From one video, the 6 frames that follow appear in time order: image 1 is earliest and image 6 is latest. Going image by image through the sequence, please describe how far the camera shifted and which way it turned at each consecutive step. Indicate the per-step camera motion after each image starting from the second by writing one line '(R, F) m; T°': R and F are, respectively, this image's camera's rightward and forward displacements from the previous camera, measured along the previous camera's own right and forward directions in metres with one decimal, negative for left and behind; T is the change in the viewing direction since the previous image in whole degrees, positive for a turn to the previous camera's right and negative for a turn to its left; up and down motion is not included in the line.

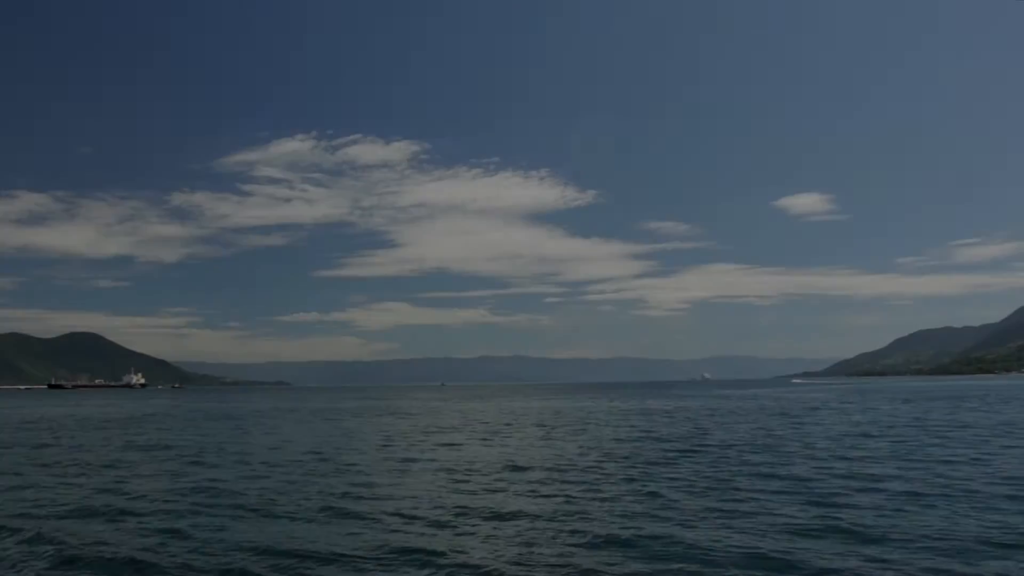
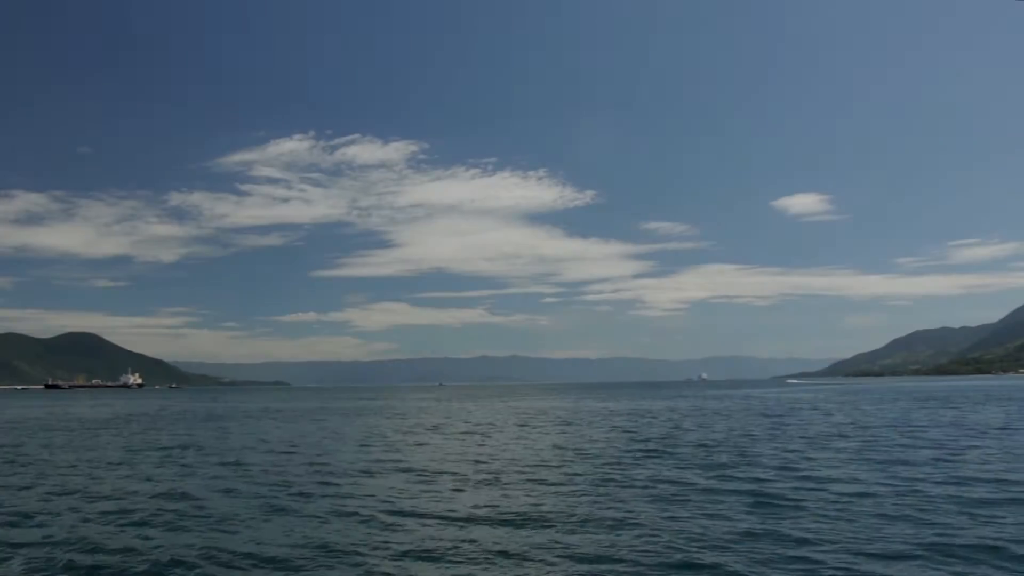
(+0.8, -1.2) m; 0°
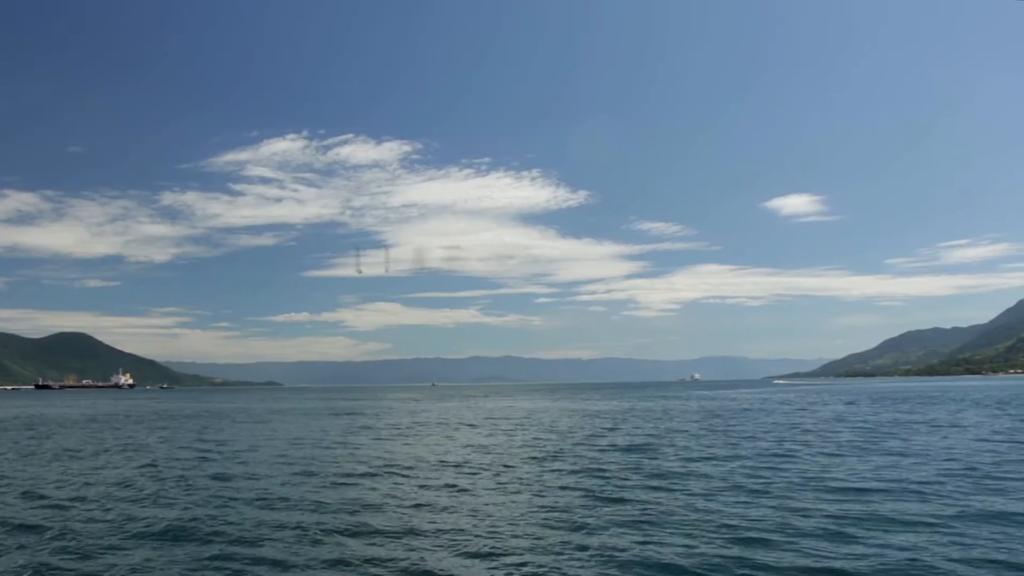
(+0.7, -2.0) m; +1°
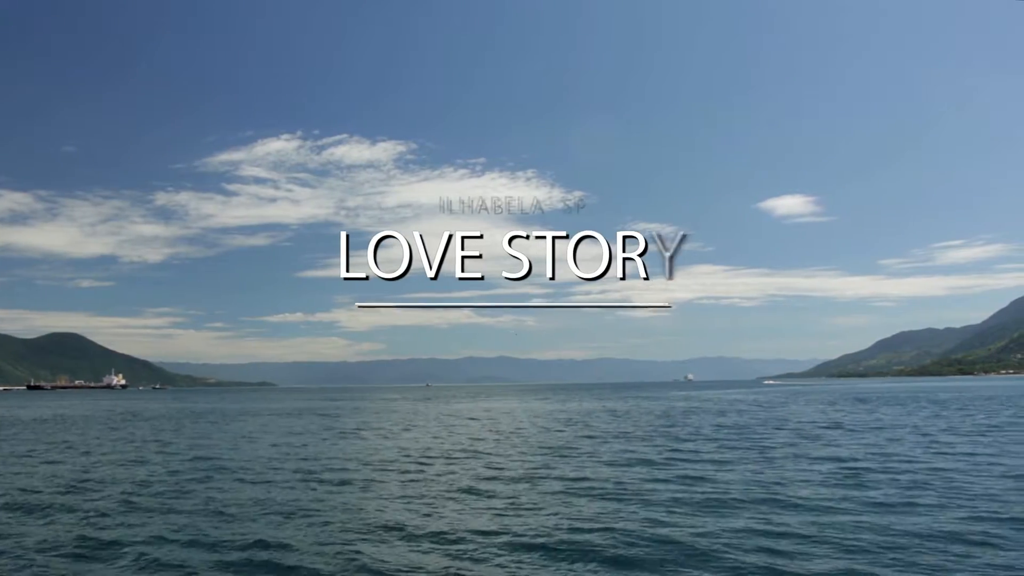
(+0.6, -1.9) m; 0°
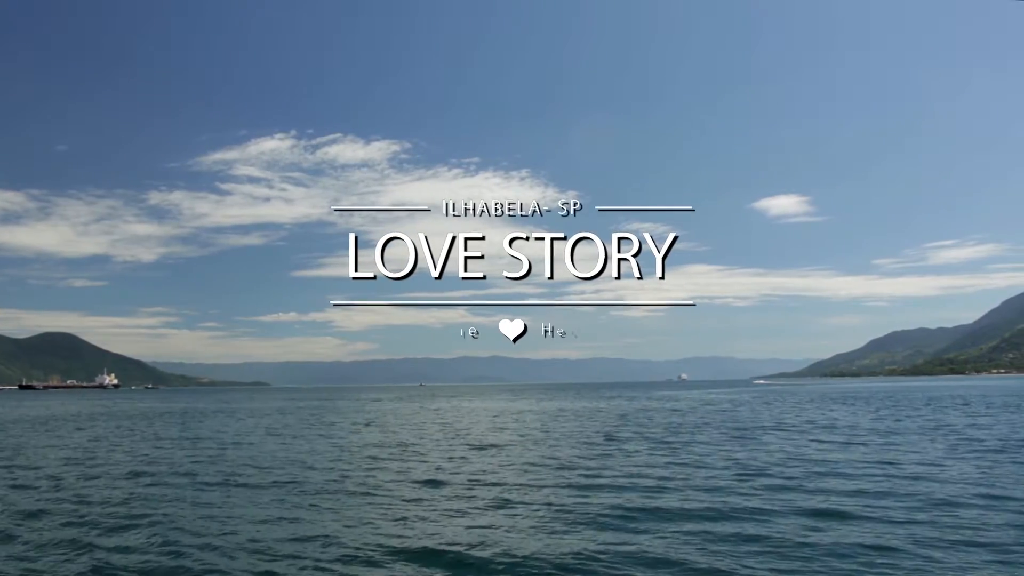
(+1.0, -2.2) m; 0°
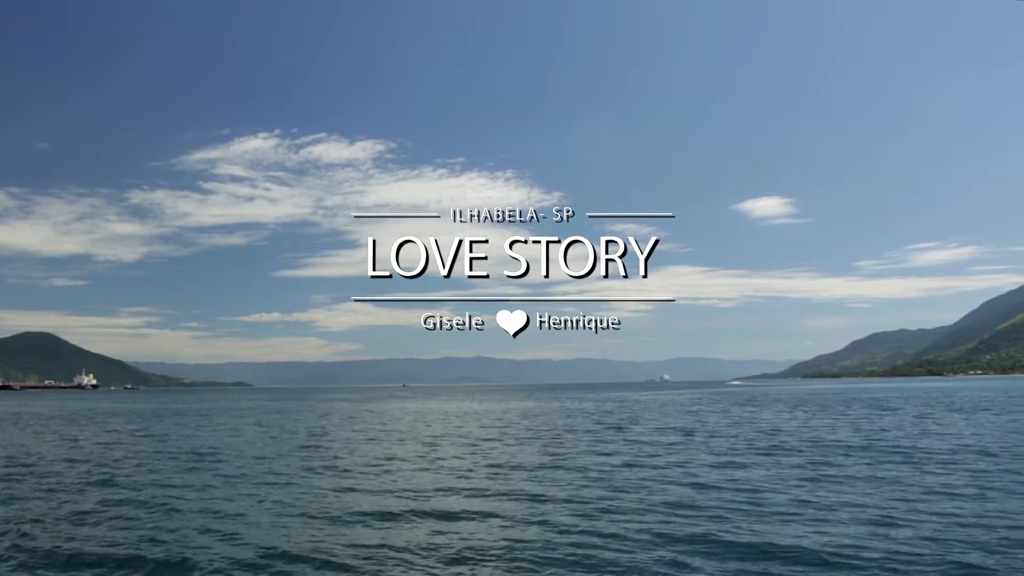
(-1.0, -1.9) m; +1°
